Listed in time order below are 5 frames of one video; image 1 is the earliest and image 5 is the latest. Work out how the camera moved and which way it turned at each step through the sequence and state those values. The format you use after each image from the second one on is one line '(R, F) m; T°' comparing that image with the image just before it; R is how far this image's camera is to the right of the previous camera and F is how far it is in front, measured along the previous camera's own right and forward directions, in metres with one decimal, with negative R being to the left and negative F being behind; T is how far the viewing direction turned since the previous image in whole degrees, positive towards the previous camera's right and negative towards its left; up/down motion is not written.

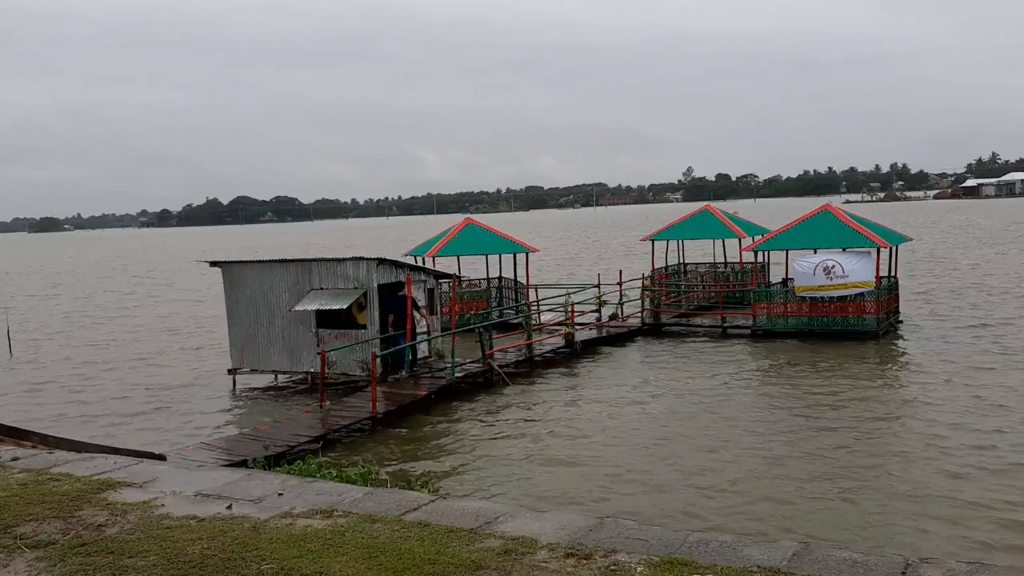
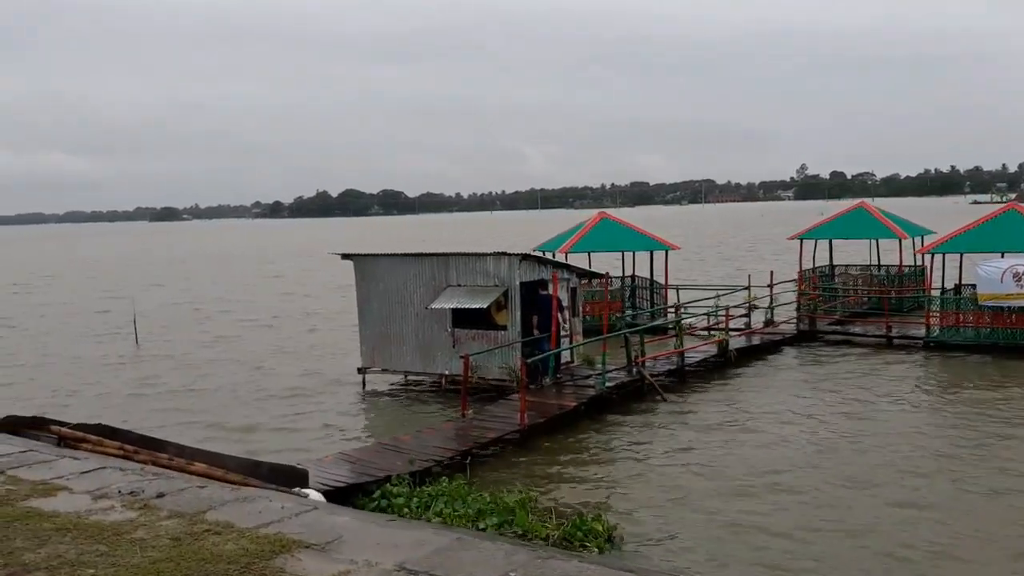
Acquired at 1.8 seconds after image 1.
(-1.0, +1.5) m; -6°
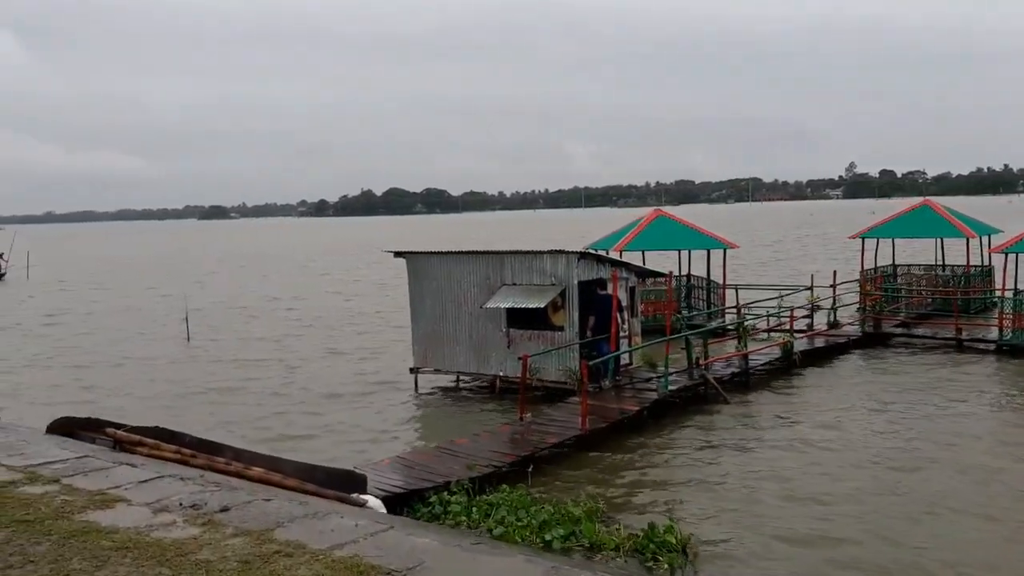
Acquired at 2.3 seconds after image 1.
(-0.3, +0.5) m; -3°
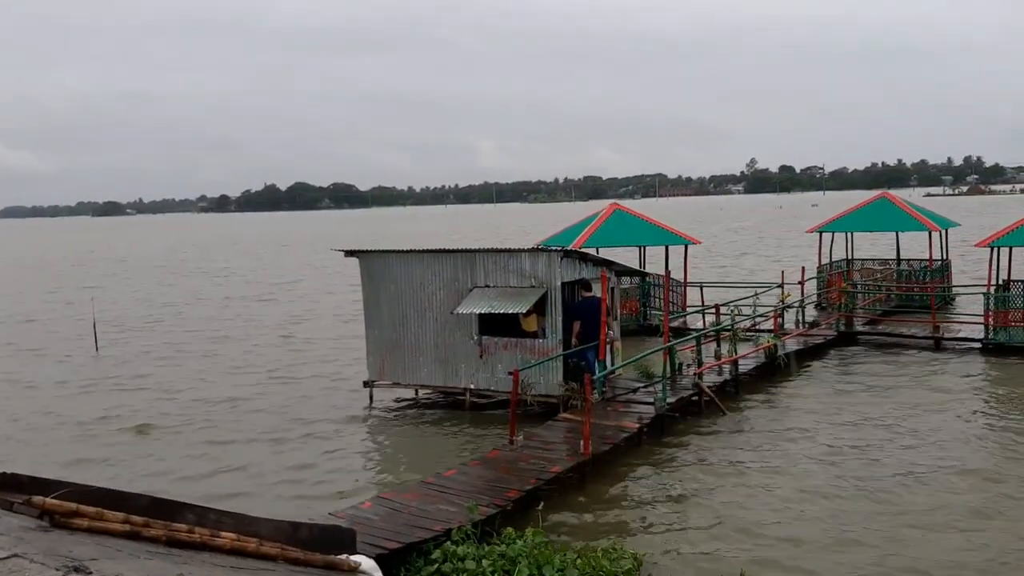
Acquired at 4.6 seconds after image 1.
(-1.1, +1.8) m; +6°
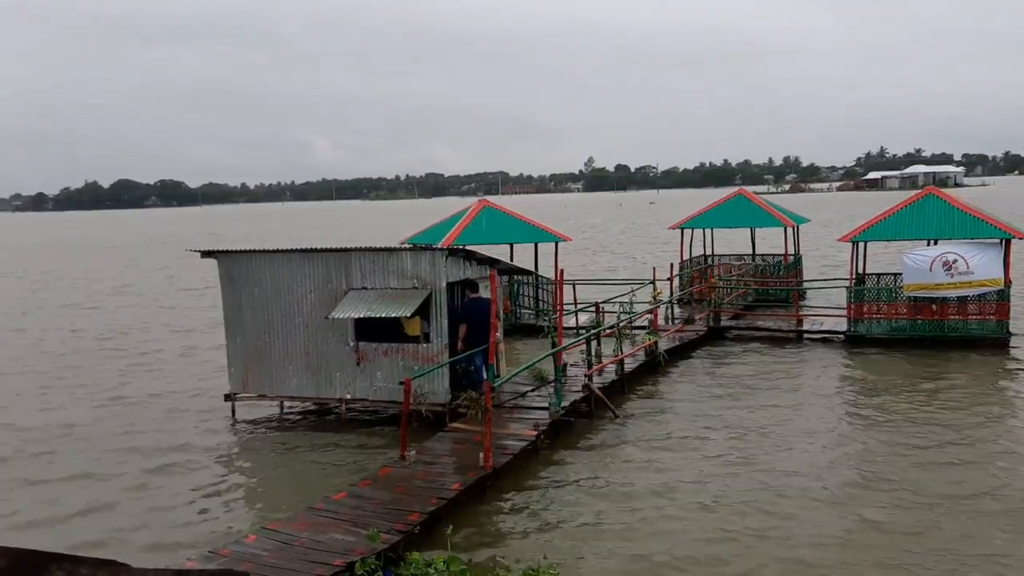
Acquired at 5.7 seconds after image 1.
(-0.6, +0.9) m; +10°
